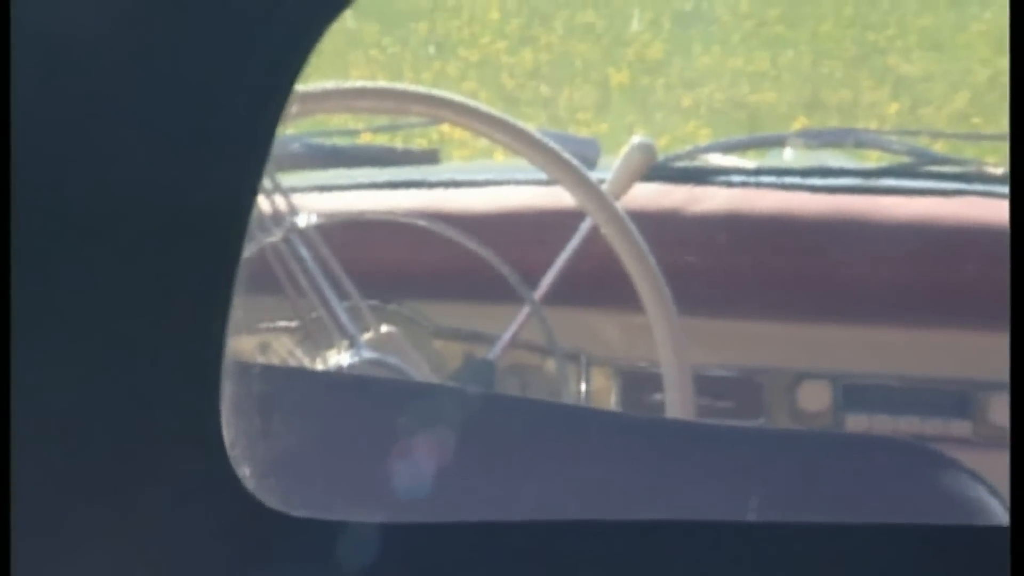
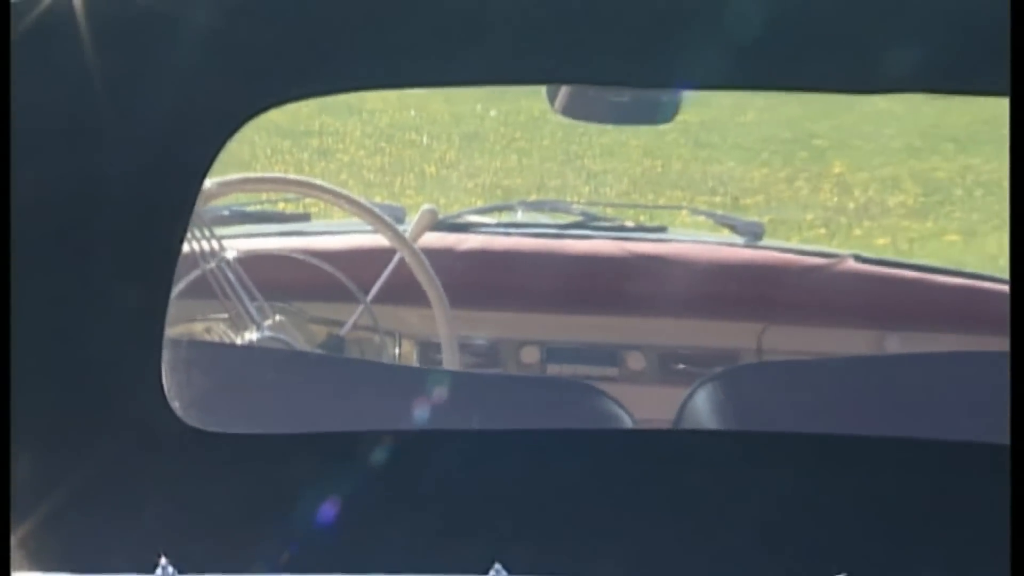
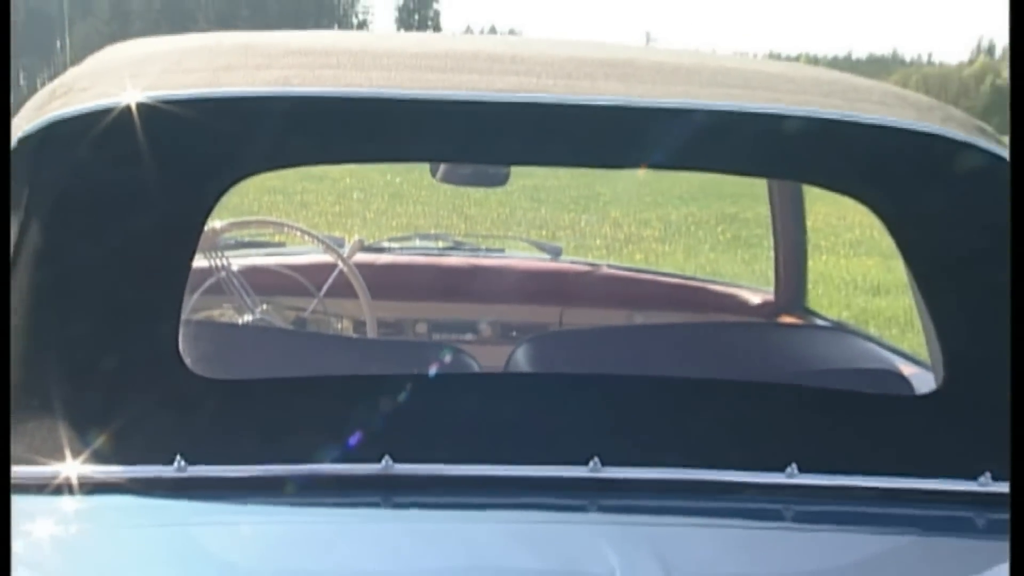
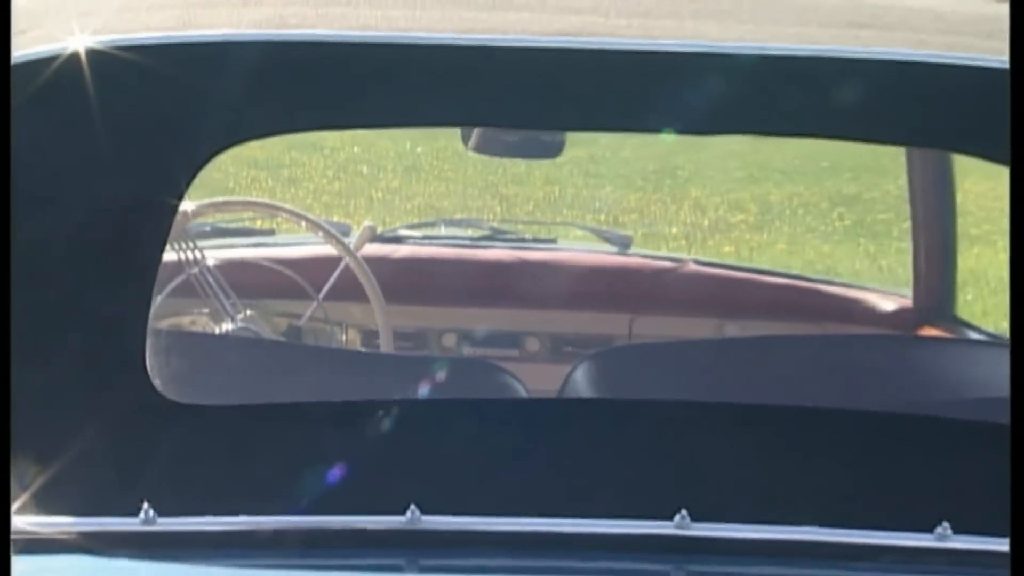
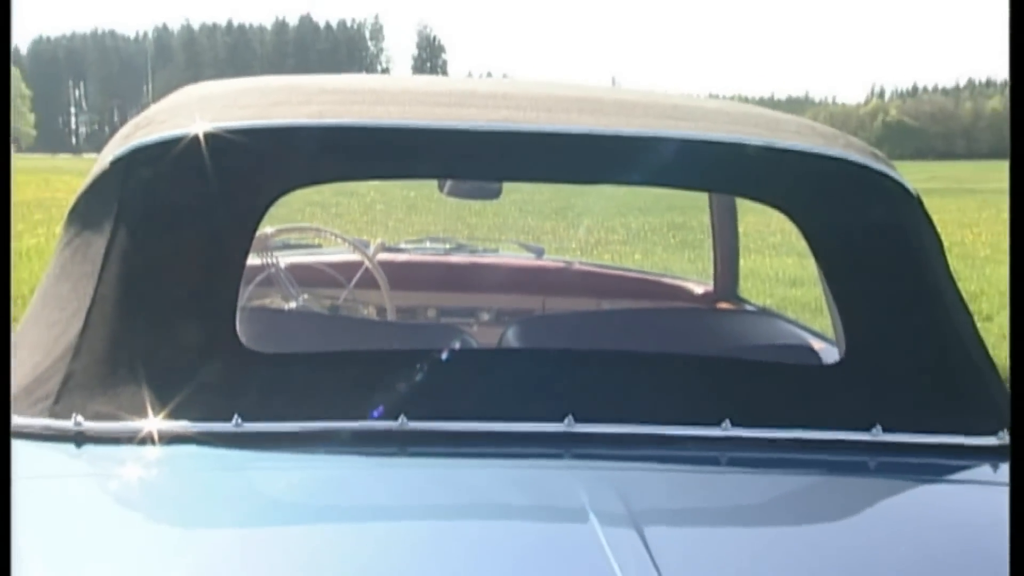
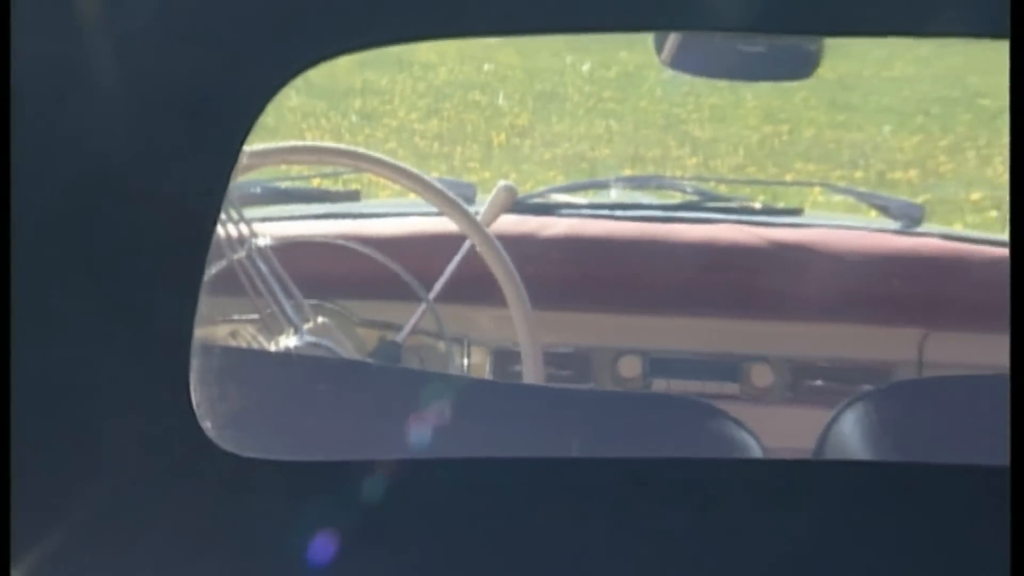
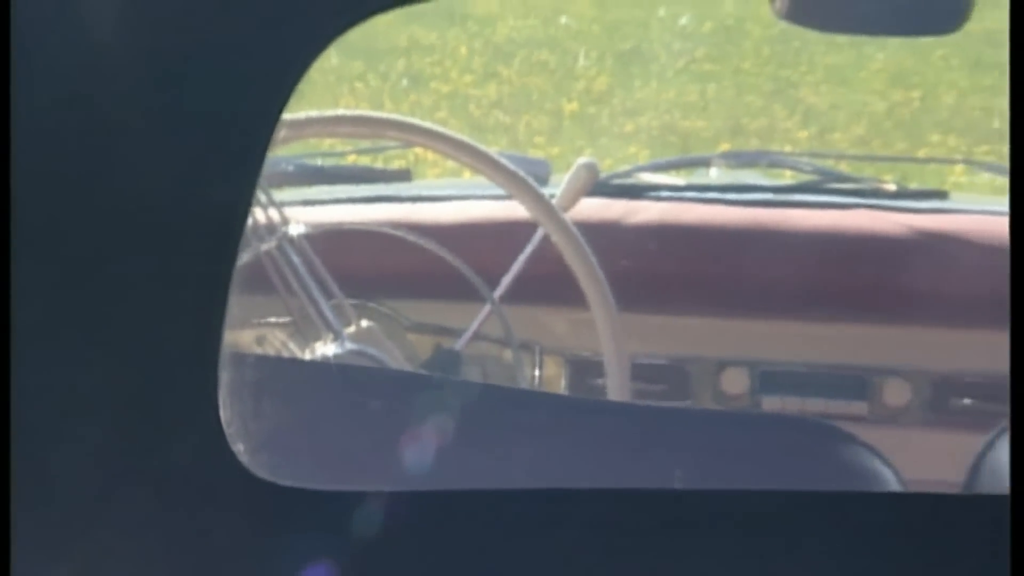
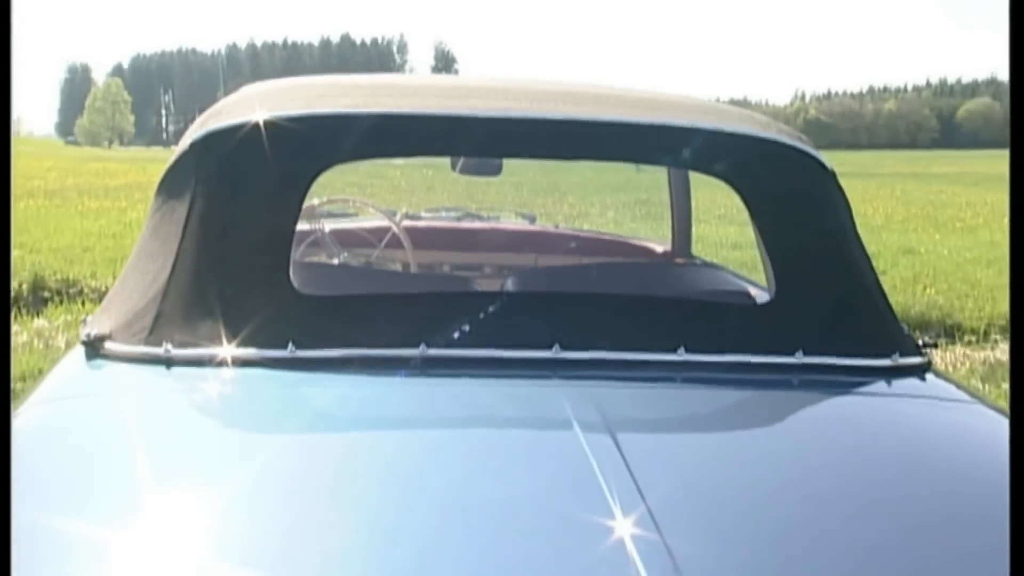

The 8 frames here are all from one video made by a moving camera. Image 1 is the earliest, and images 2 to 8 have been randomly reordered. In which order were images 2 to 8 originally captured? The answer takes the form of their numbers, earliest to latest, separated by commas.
7, 6, 2, 4, 3, 5, 8
